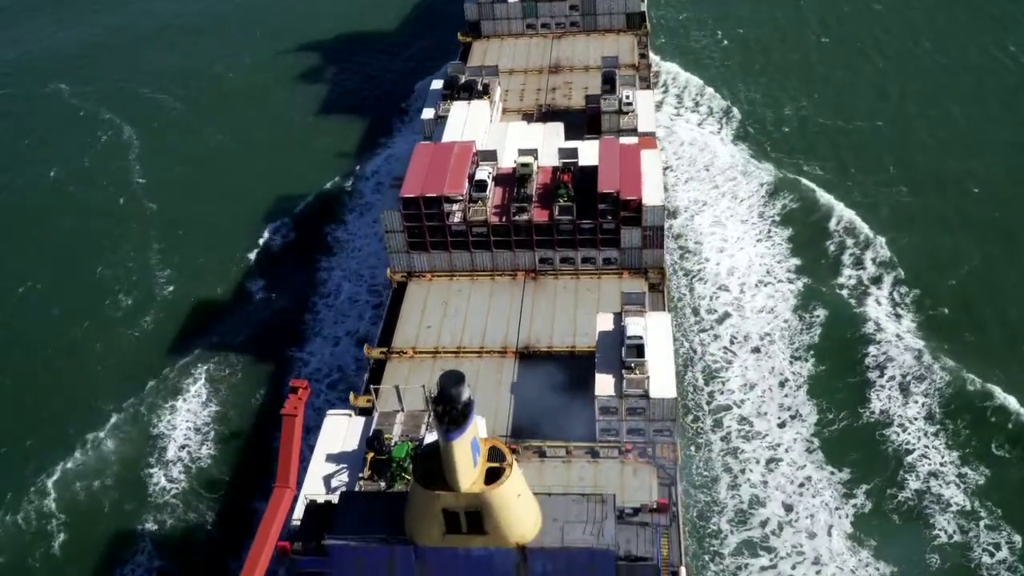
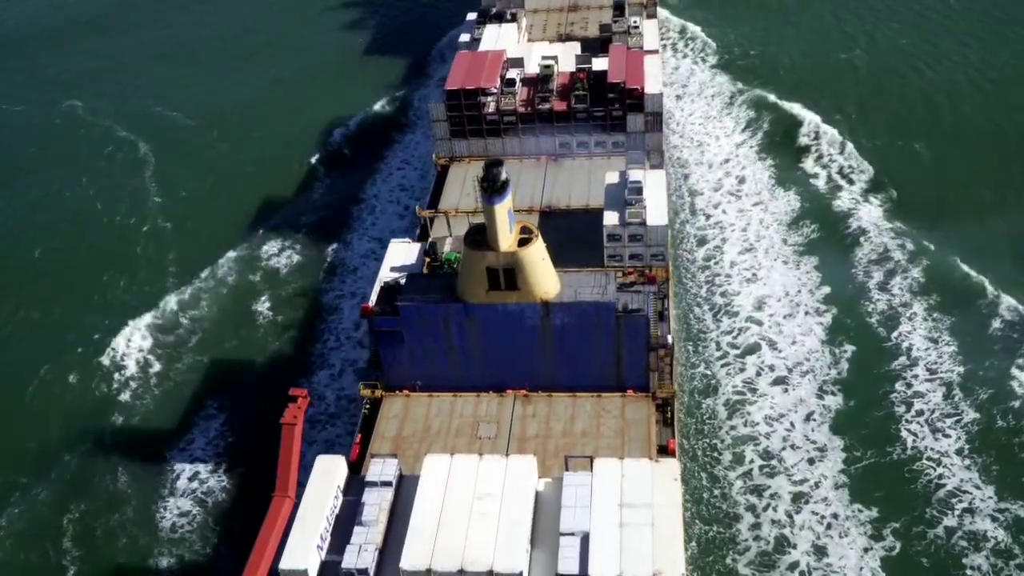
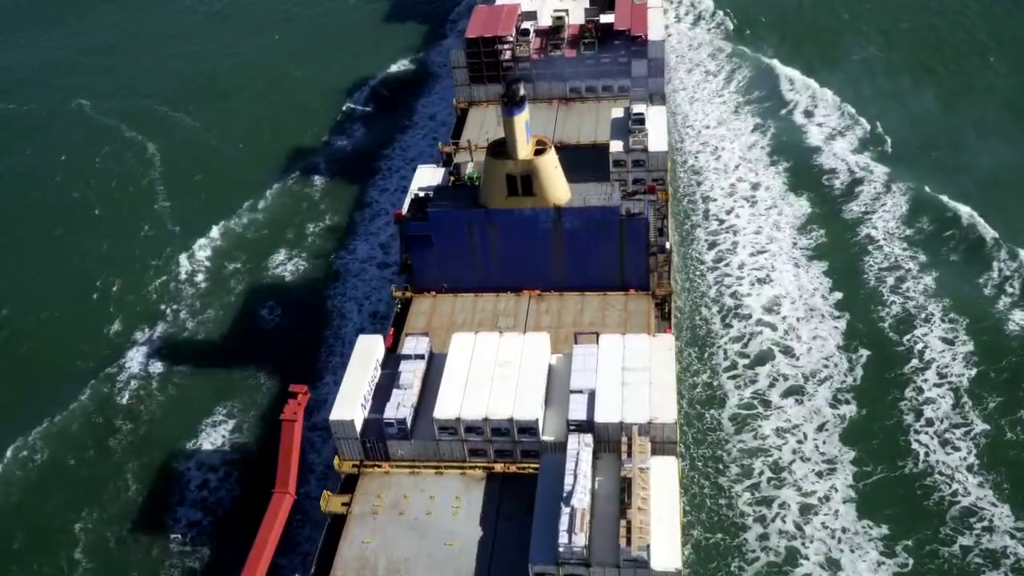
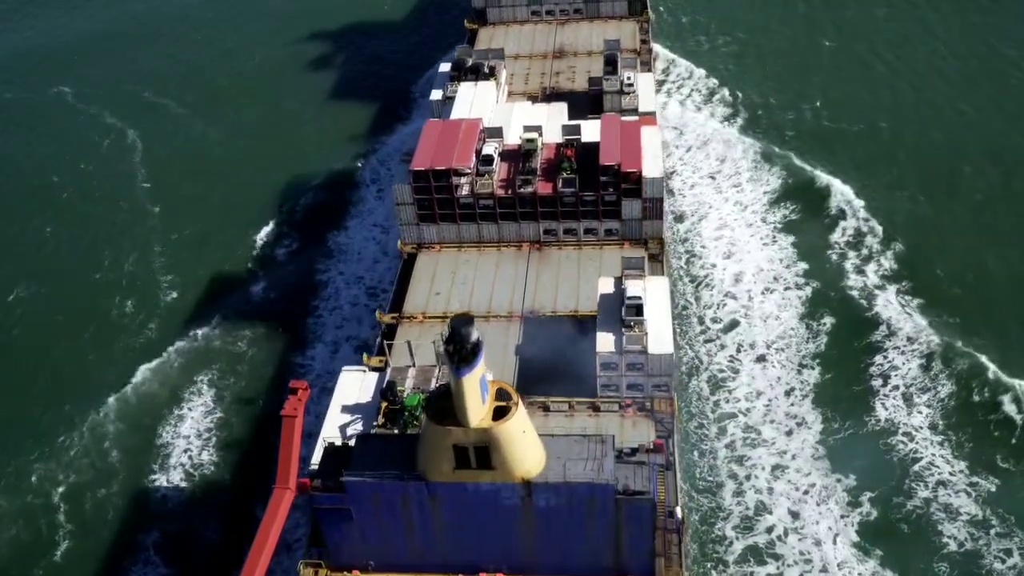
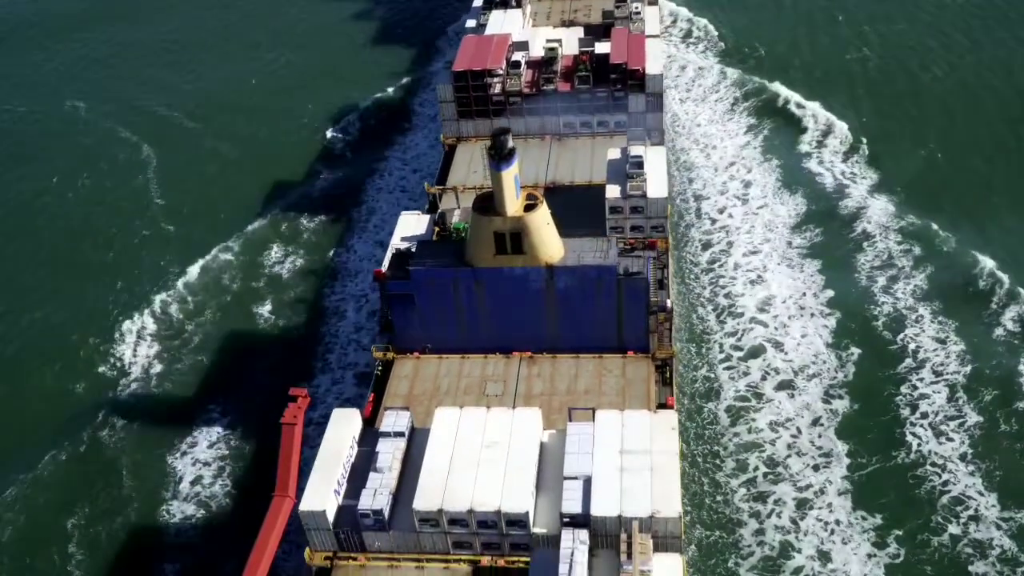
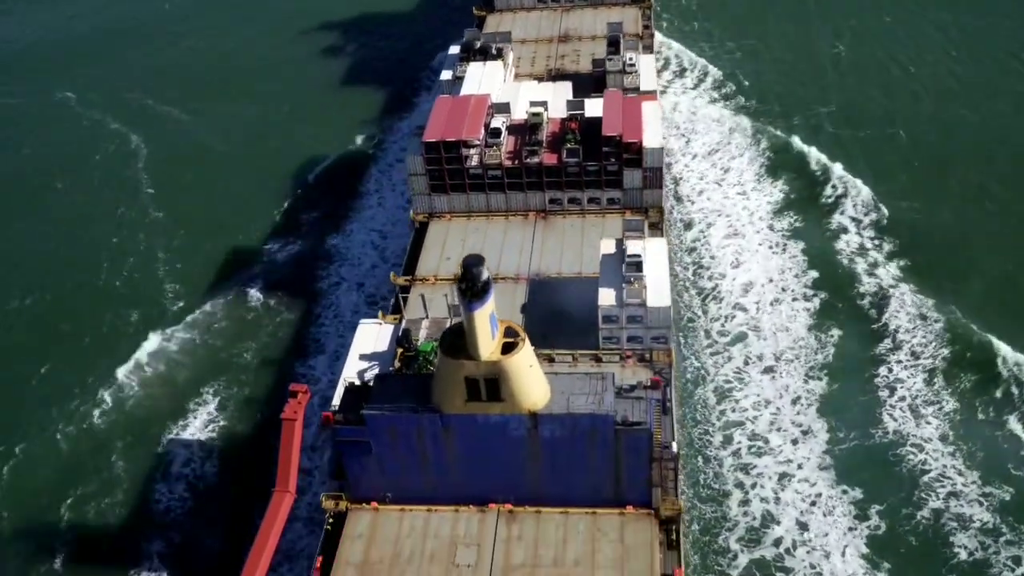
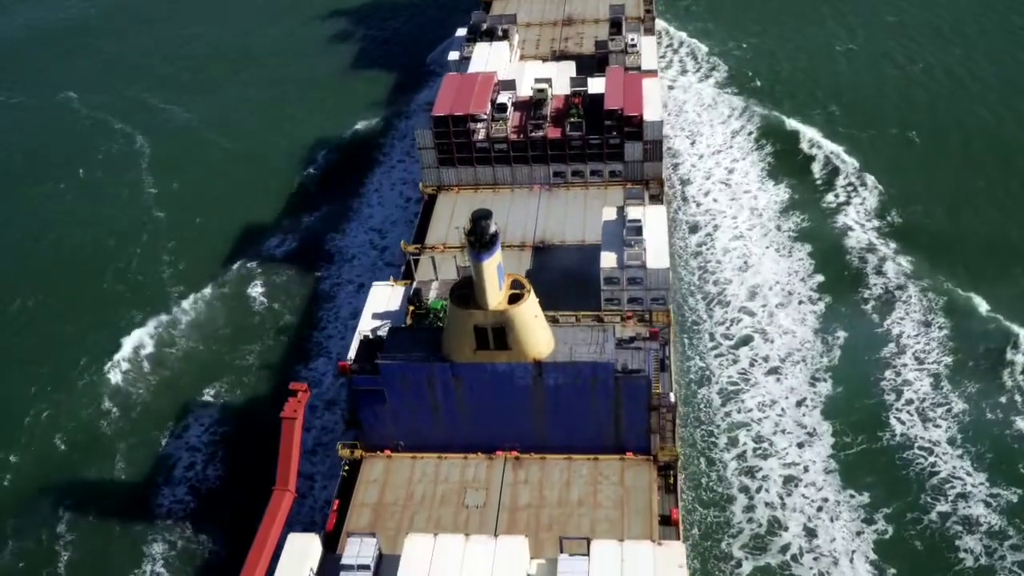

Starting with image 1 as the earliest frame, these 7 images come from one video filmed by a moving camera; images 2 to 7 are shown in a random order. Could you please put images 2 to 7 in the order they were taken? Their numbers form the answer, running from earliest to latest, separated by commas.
4, 6, 7, 2, 5, 3
